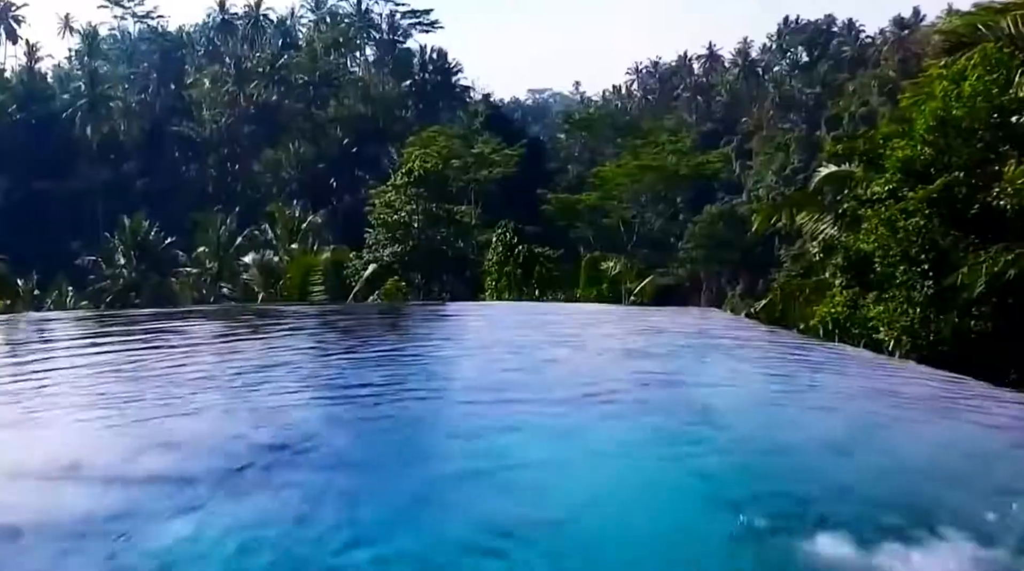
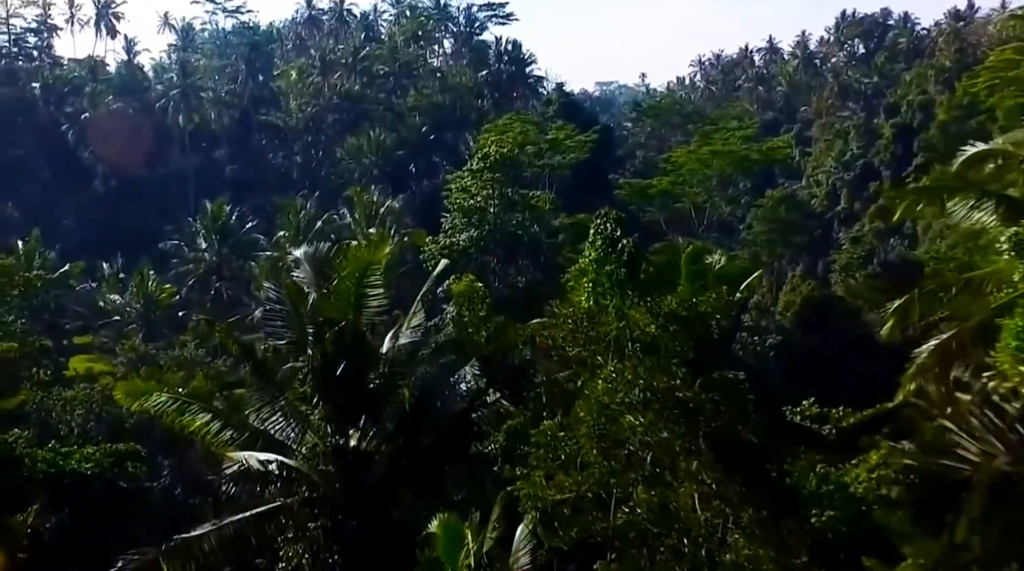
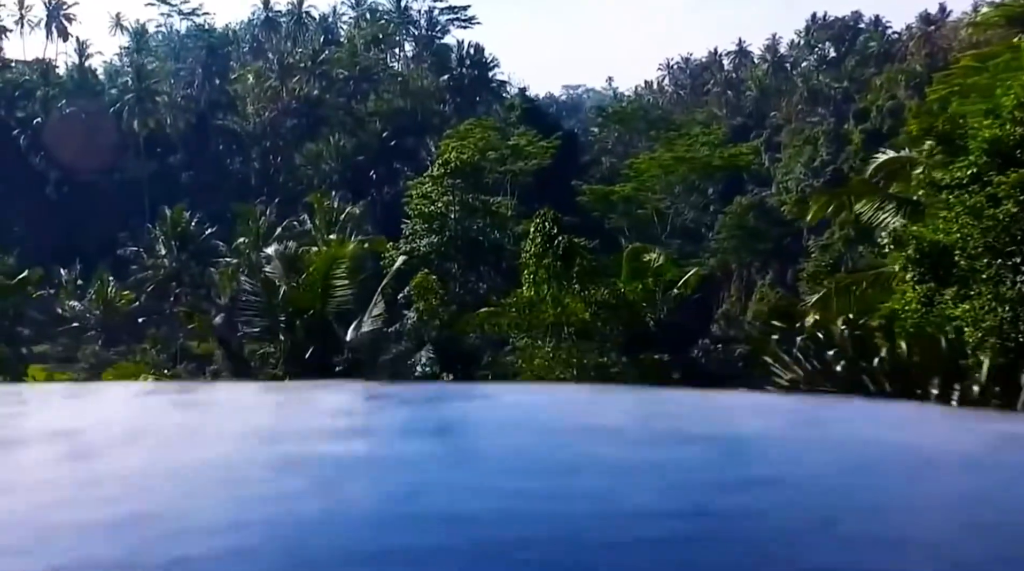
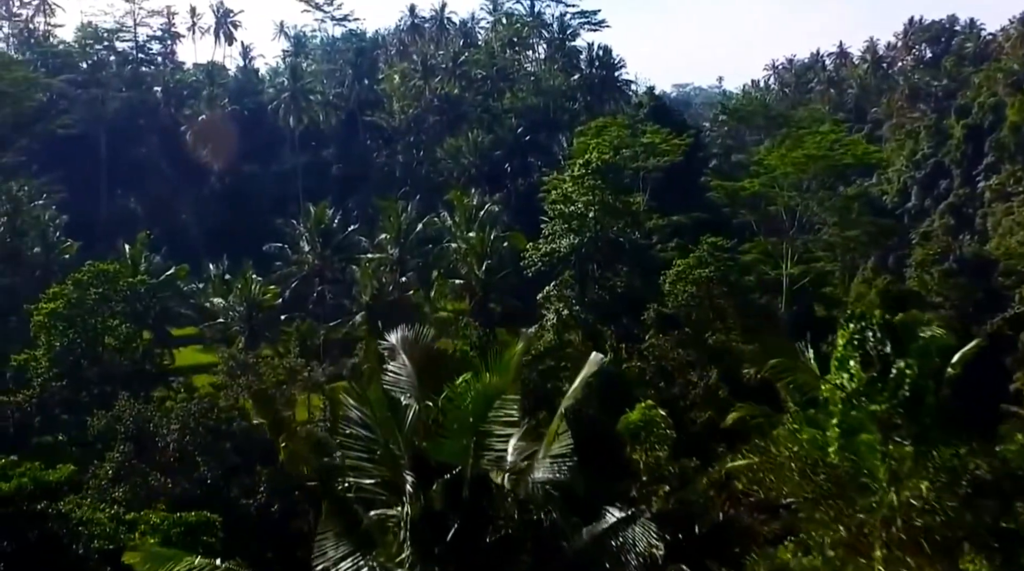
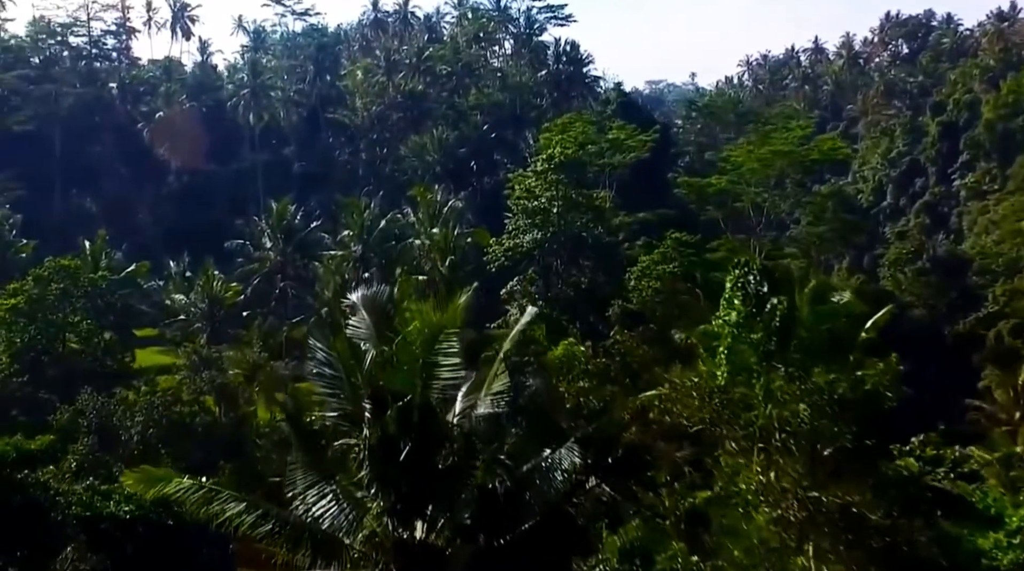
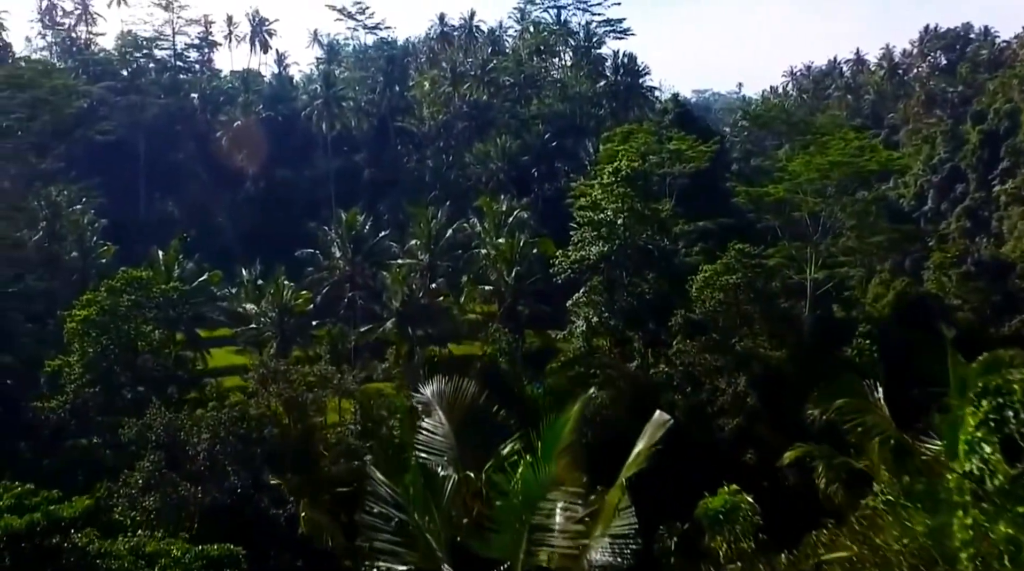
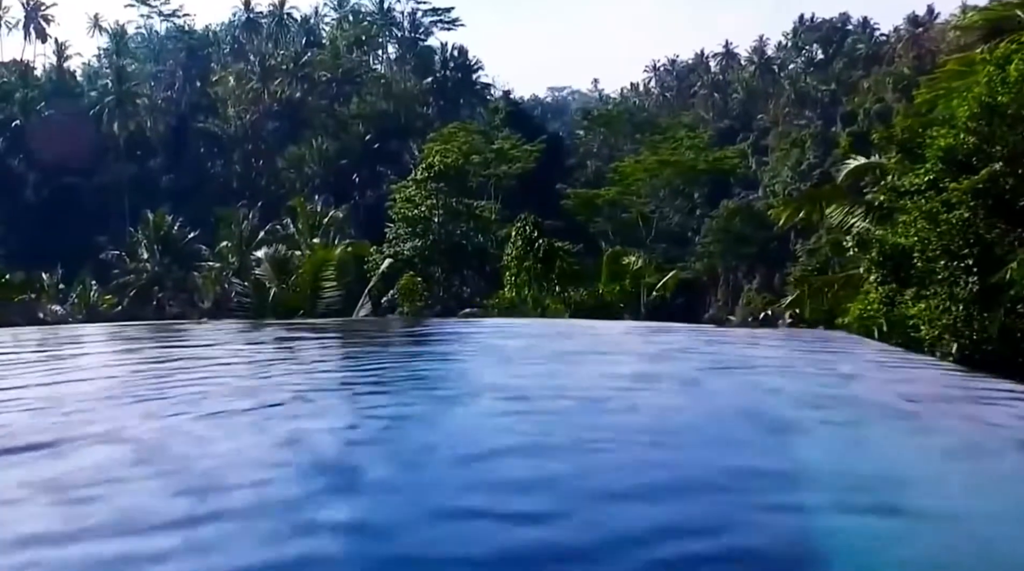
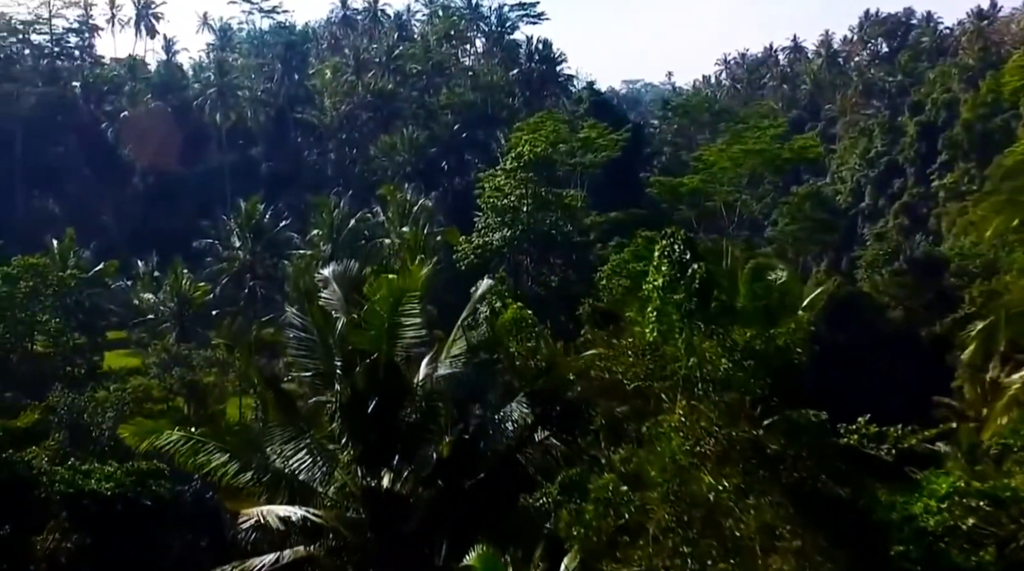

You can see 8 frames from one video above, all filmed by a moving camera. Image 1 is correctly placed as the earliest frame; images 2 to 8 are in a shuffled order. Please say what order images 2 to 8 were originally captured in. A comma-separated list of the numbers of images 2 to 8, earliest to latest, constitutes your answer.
7, 3, 2, 8, 5, 4, 6
